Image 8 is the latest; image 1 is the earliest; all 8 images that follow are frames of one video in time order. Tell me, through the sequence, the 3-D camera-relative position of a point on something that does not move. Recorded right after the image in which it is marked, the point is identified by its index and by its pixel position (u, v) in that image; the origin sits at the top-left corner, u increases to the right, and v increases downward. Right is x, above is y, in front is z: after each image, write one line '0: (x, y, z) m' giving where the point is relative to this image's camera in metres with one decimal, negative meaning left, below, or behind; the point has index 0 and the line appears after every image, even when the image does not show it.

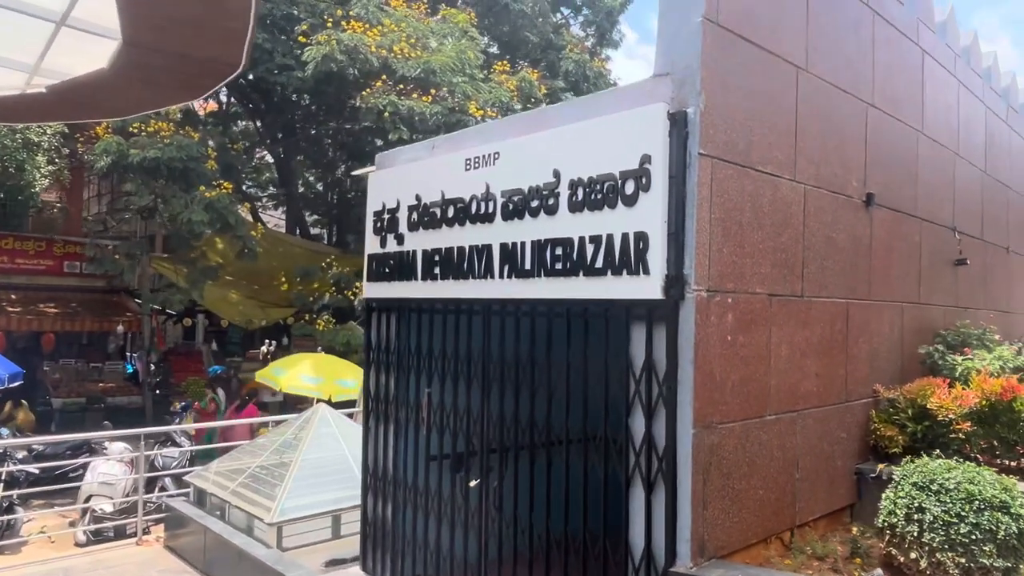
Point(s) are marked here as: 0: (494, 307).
0: (-0.1, -0.1, +4.8) m
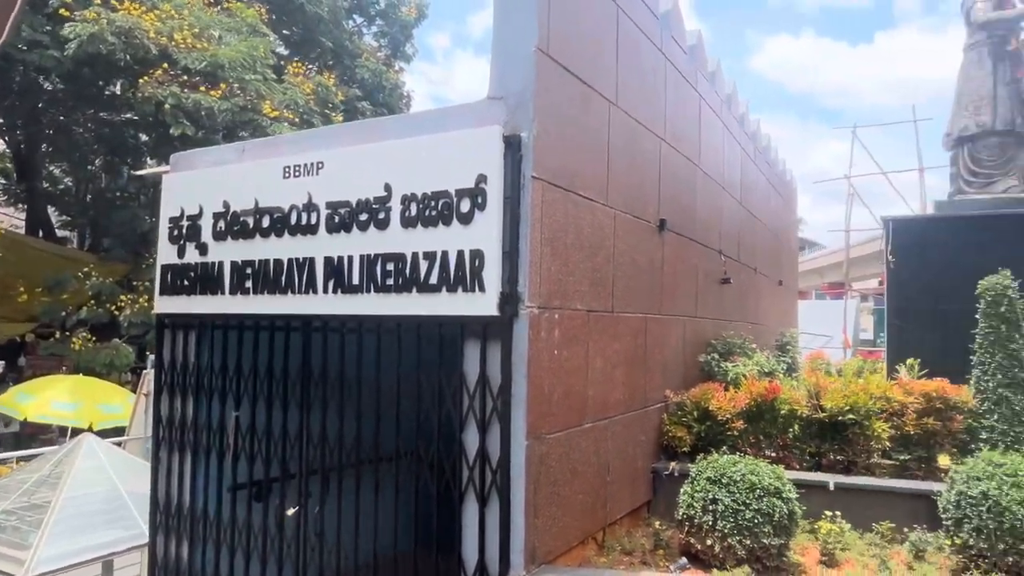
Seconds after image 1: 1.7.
0: (-1.3, -0.2, +4.6) m
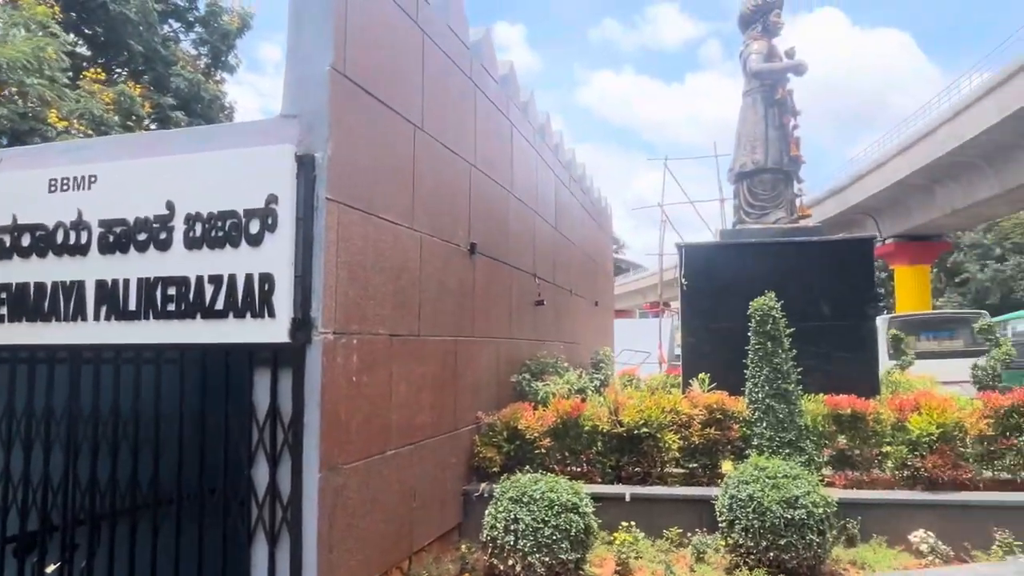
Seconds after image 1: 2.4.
0: (-2.5, -0.4, +4.1) m
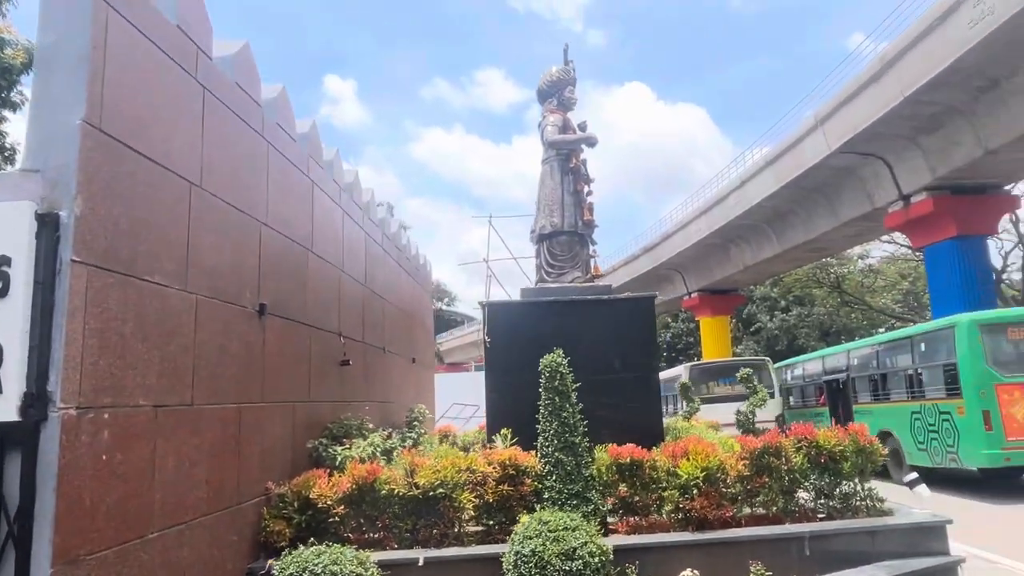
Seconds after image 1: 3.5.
0: (-3.7, -0.8, +3.4) m
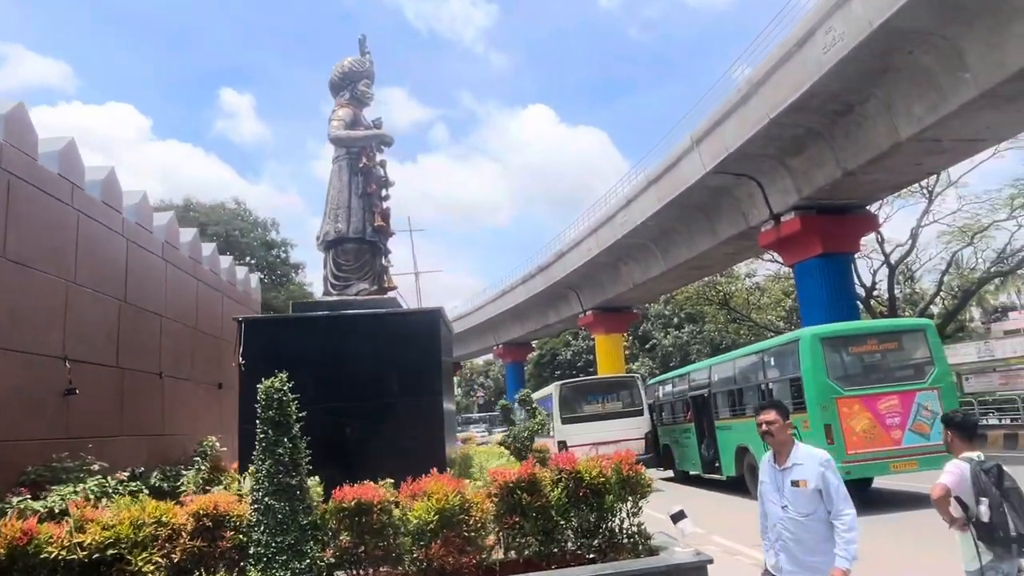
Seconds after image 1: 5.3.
0: (-5.4, -0.8, +2.0) m
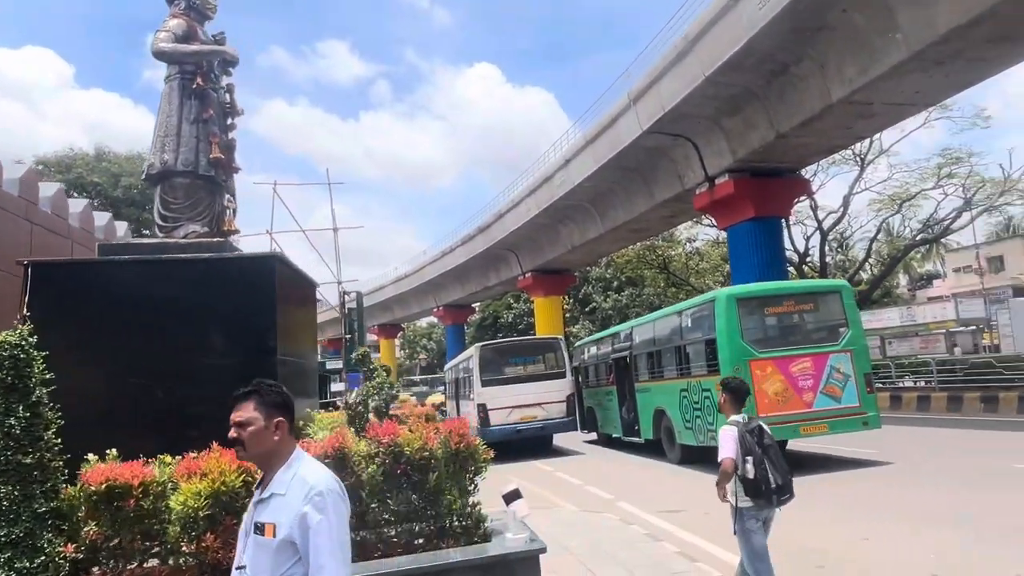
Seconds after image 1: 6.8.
0: (-6.2, -0.5, +0.7) m
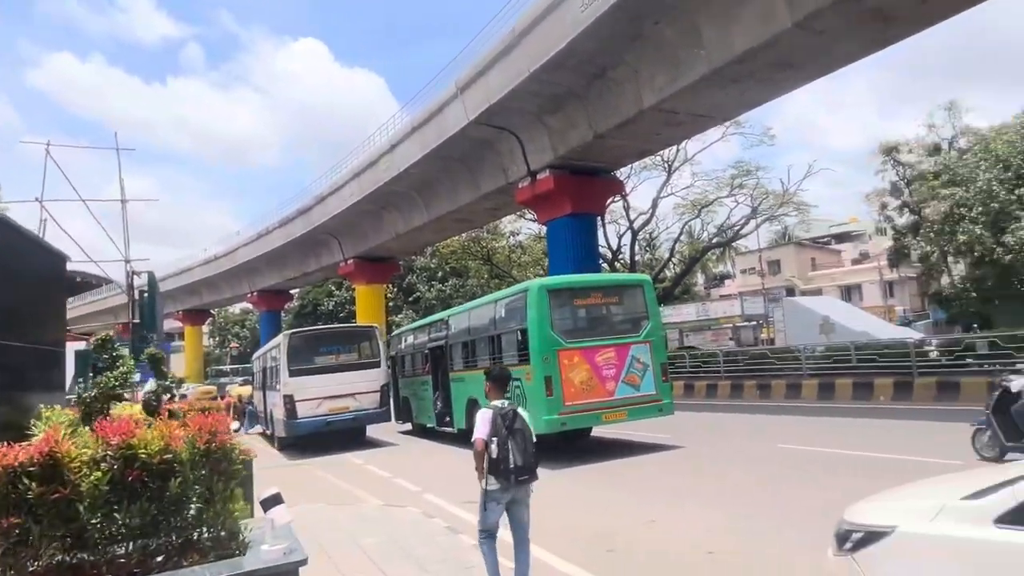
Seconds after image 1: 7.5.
0: (-6.4, -0.3, -1.2) m
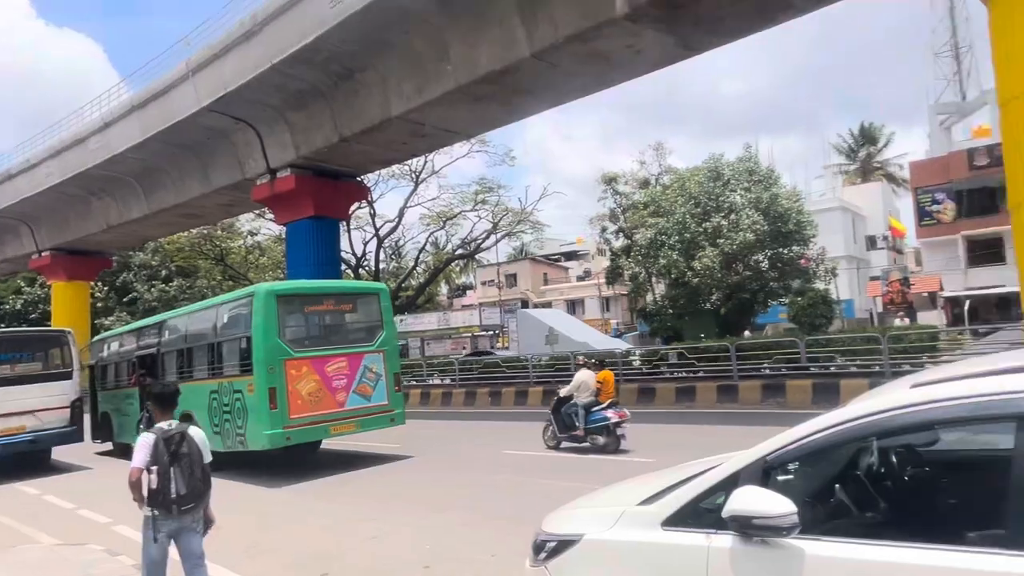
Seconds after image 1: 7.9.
0: (-5.8, 0.0, -3.7) m
